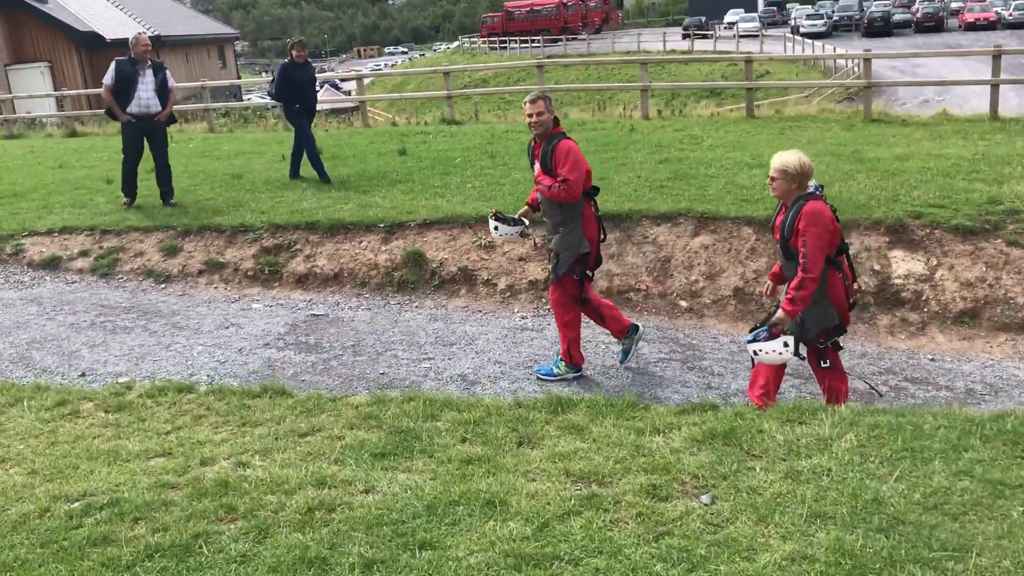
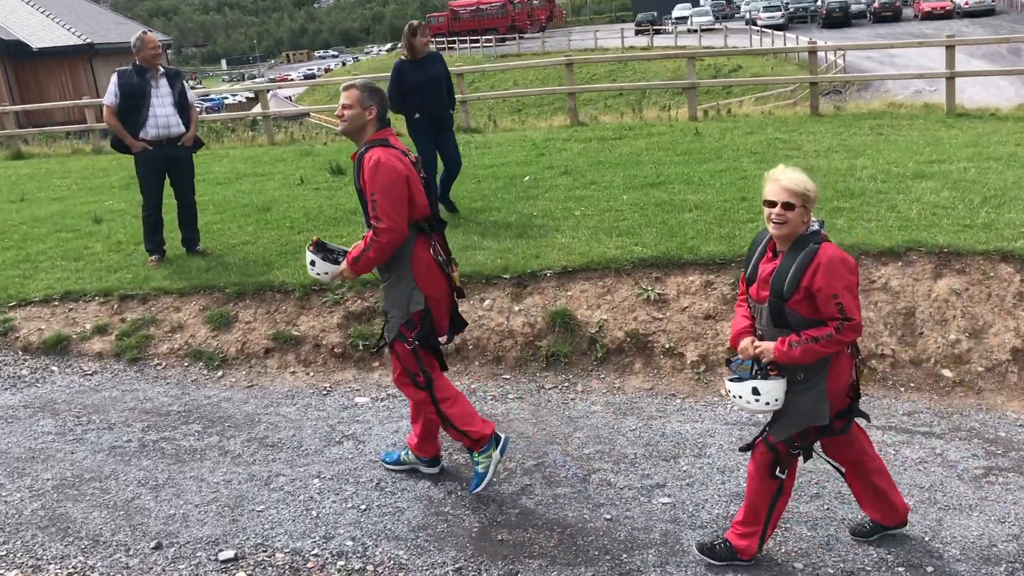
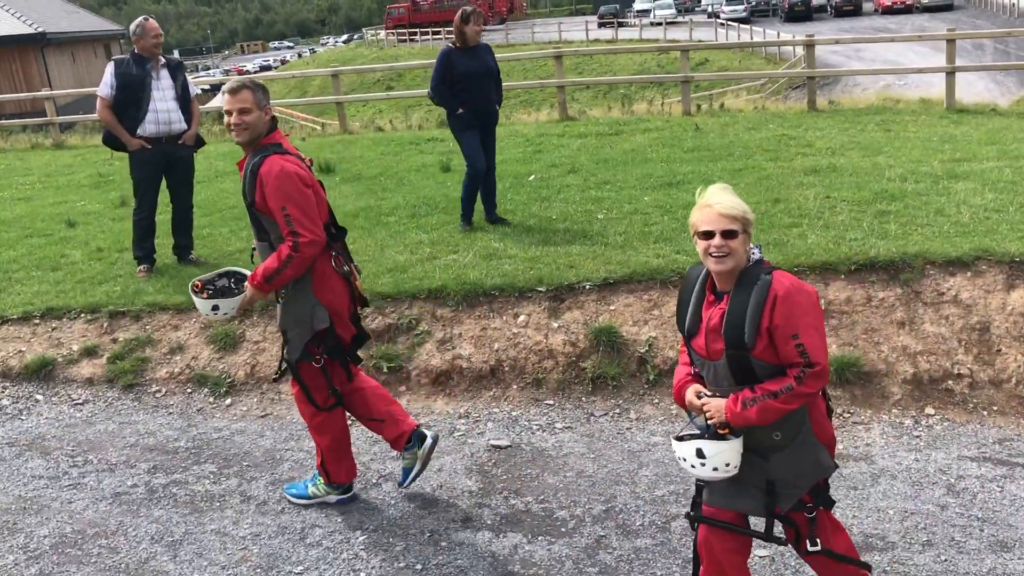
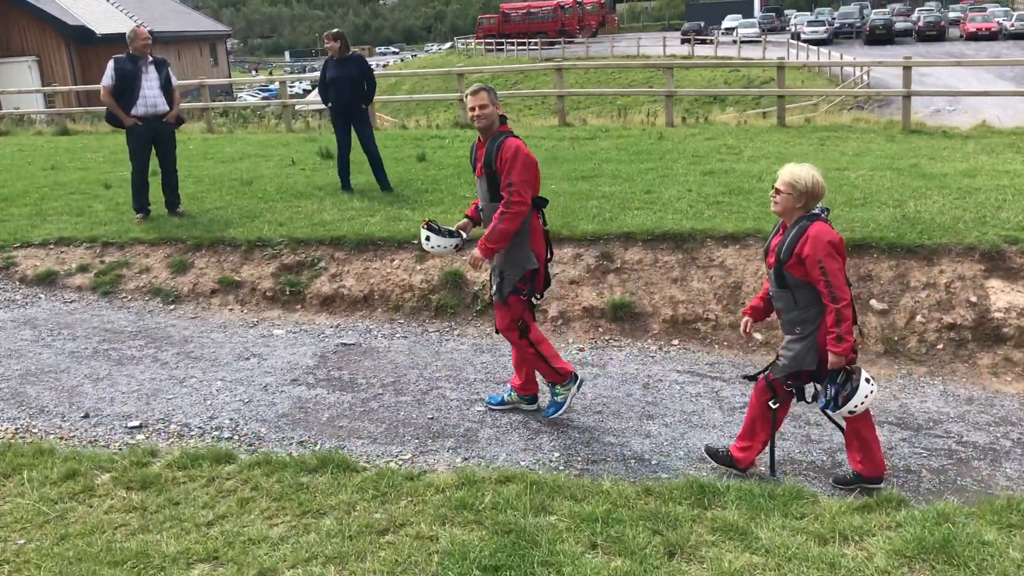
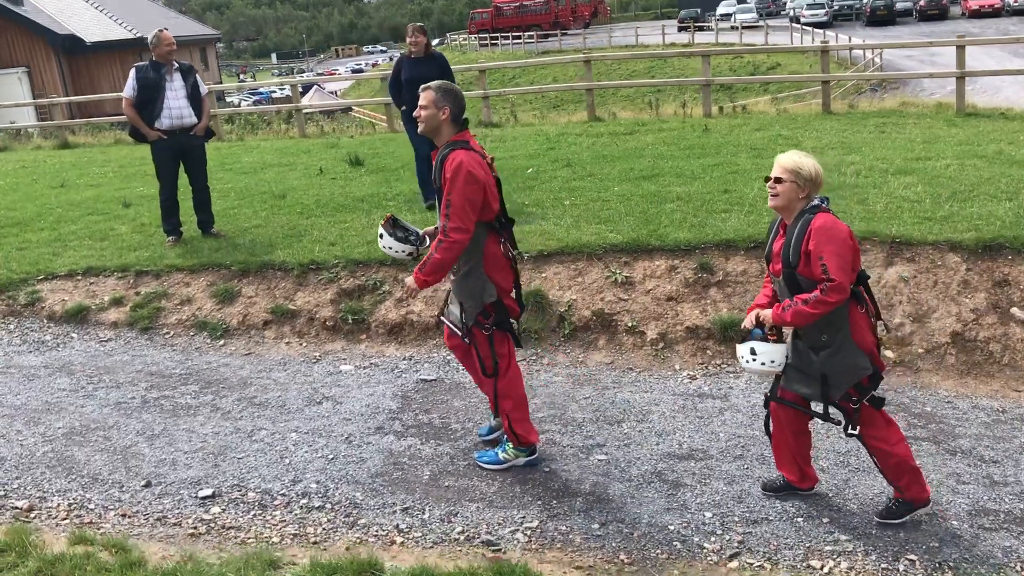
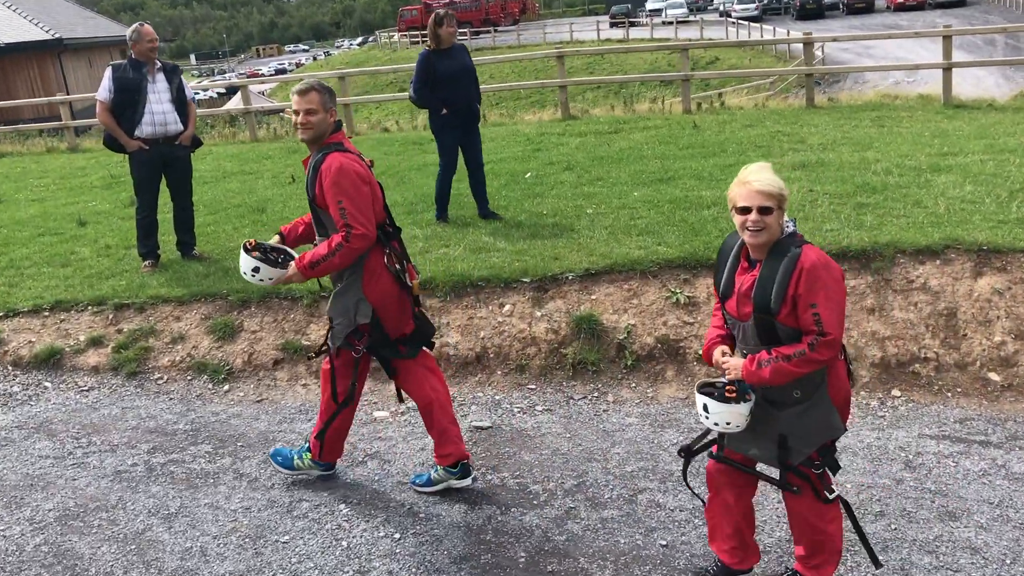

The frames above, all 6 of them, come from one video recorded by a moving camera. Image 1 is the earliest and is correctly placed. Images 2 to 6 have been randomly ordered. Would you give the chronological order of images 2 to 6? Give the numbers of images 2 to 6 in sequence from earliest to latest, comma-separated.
4, 5, 2, 6, 3
